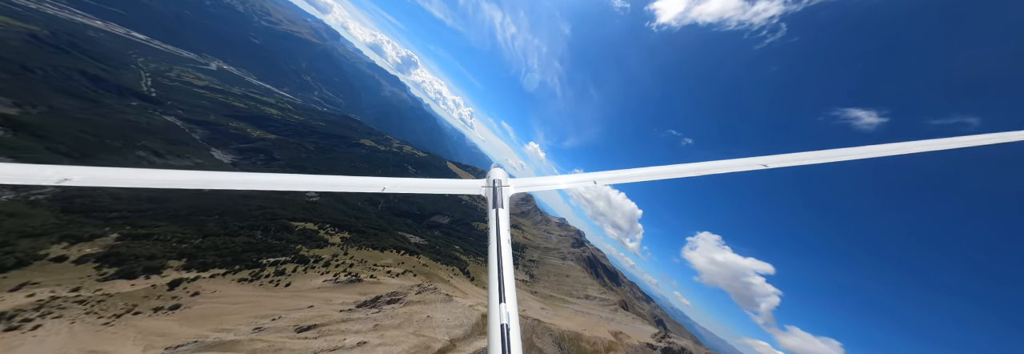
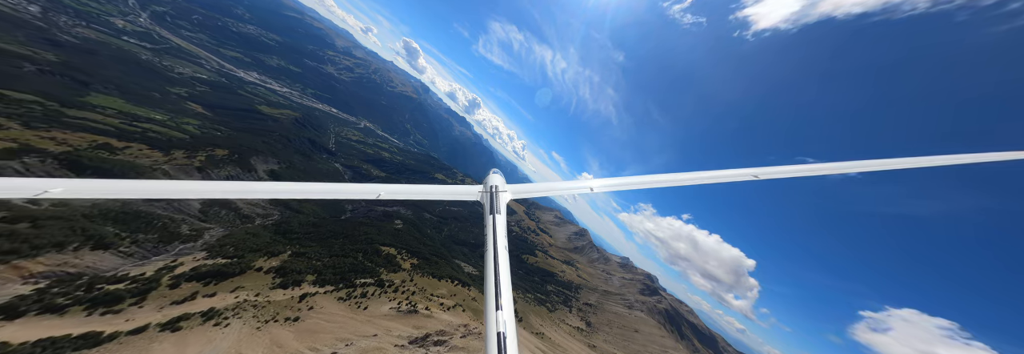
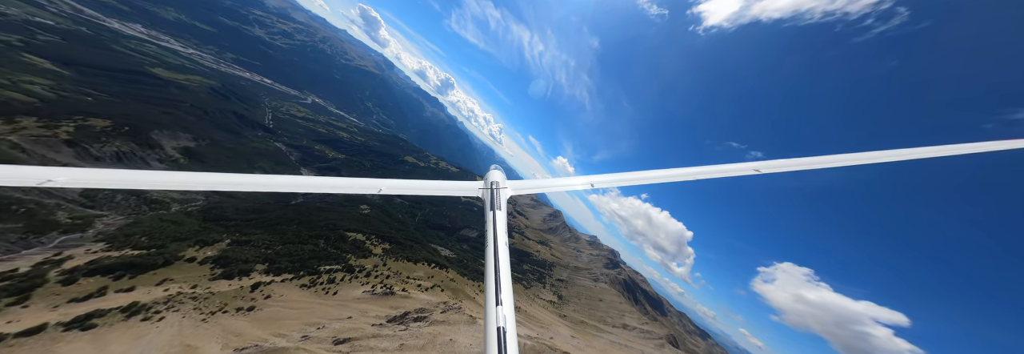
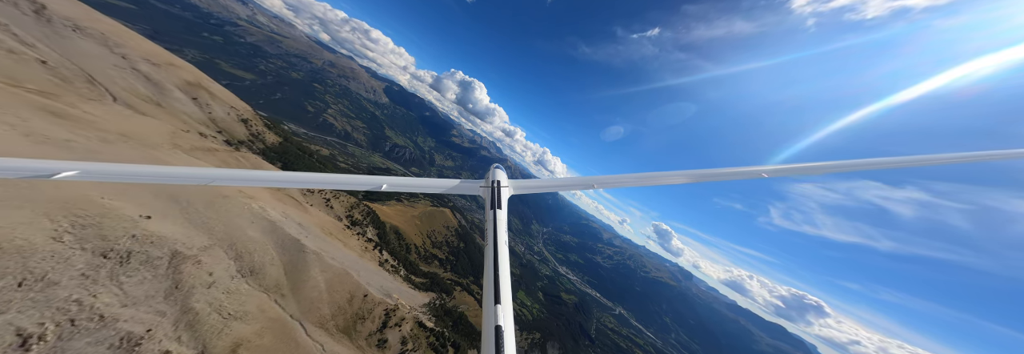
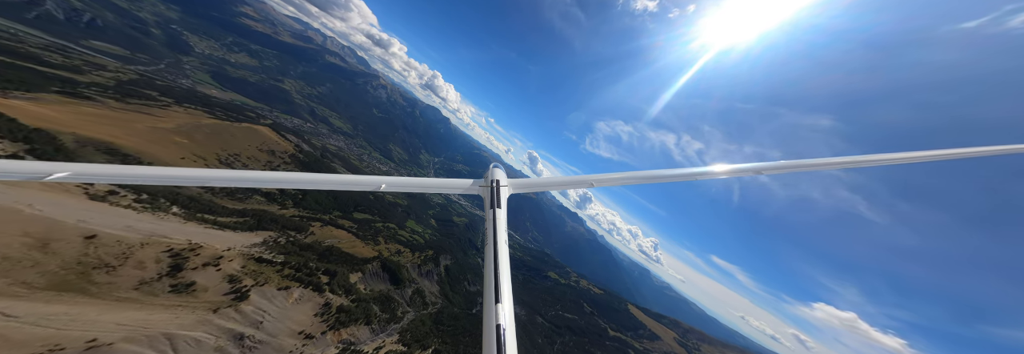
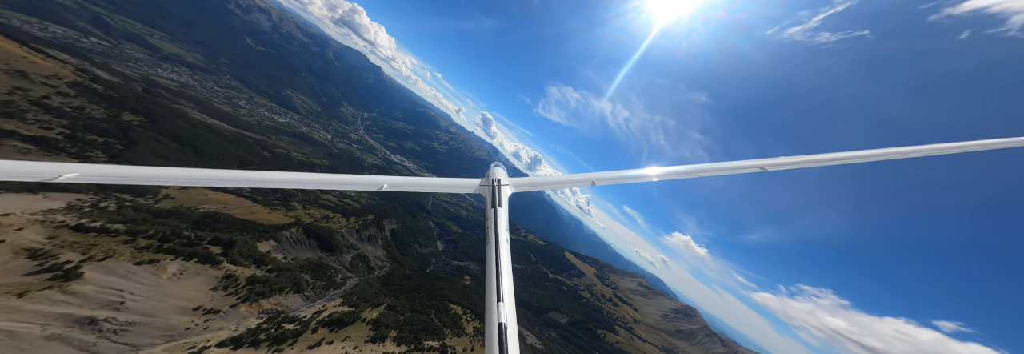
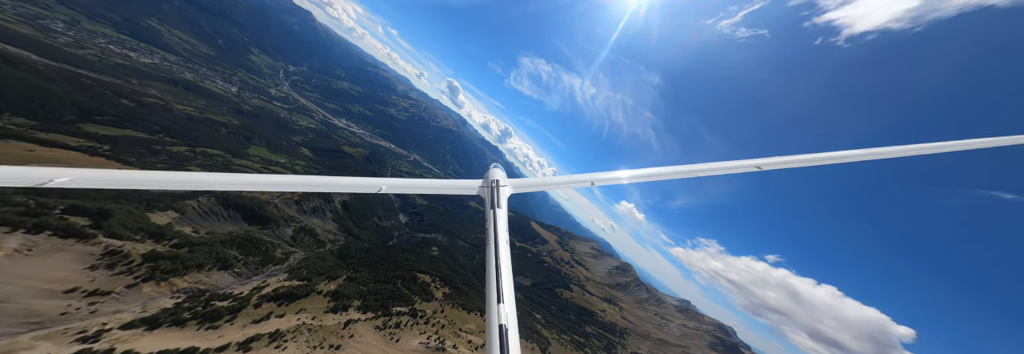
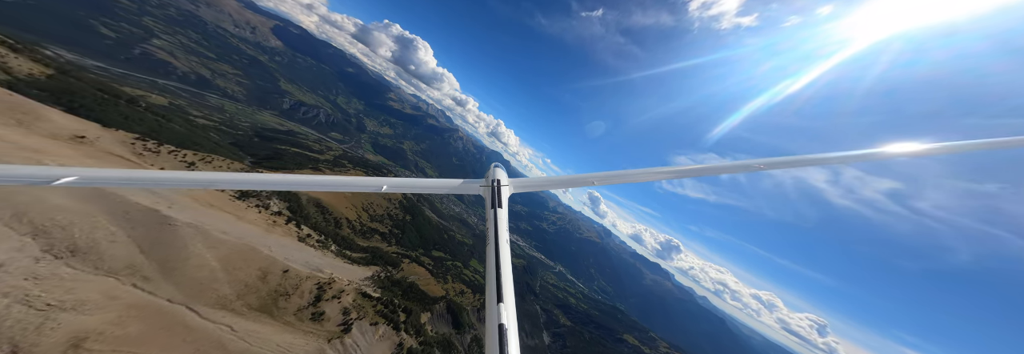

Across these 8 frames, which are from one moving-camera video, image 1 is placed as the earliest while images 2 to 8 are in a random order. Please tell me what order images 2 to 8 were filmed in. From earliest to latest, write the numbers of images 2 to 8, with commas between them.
3, 2, 7, 6, 5, 8, 4
